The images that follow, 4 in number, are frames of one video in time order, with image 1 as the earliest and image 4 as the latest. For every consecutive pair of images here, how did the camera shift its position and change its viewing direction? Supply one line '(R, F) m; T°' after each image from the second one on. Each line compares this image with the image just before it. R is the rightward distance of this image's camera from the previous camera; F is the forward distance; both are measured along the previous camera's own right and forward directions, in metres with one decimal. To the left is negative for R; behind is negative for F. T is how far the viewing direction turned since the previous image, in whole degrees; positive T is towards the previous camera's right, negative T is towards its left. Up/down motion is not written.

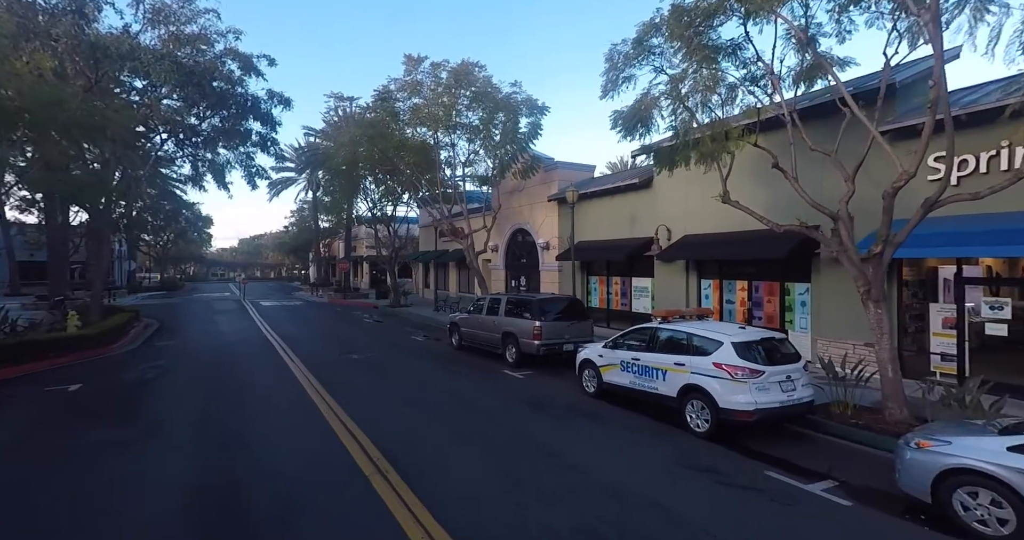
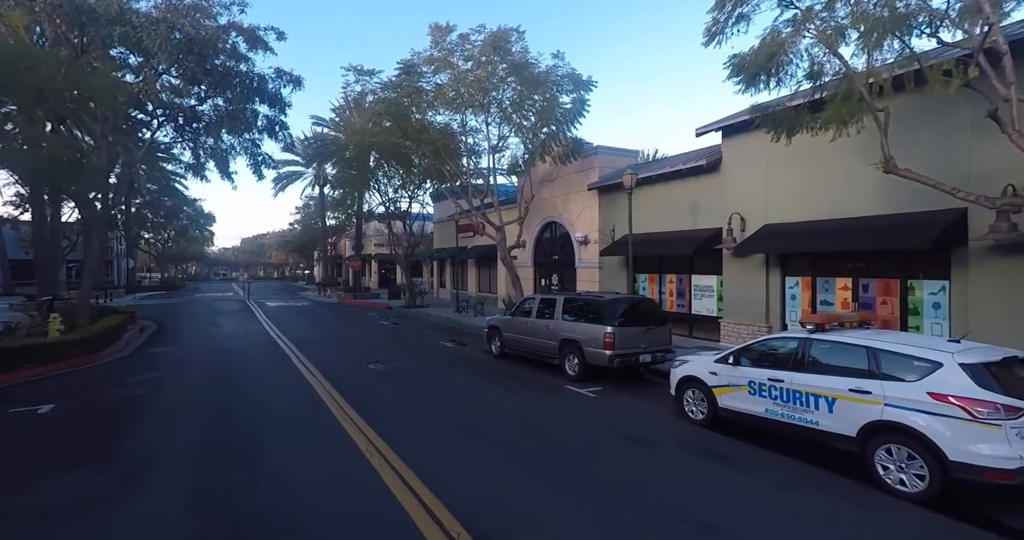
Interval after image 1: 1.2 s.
(-1.2, +2.1) m; 0°
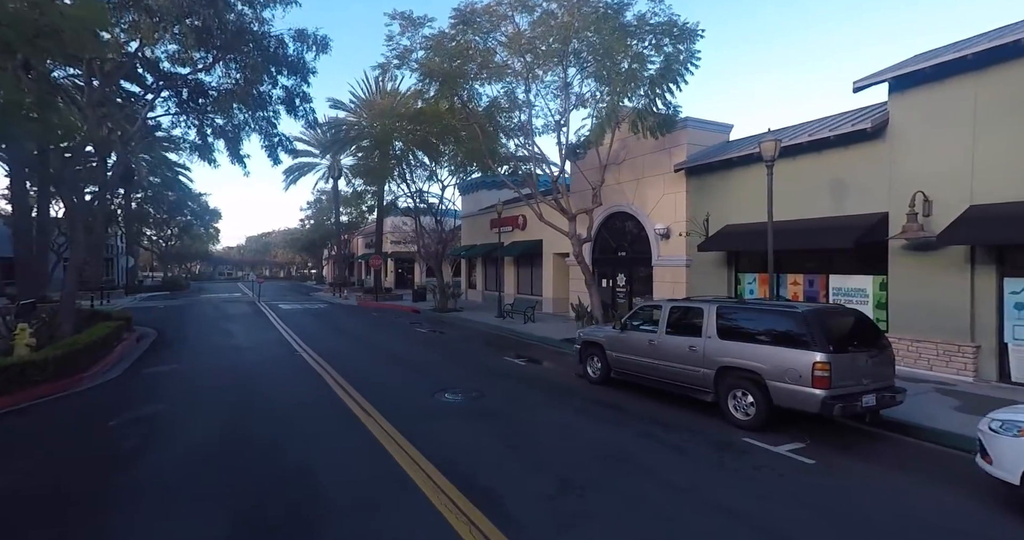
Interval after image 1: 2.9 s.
(-2.0, +3.3) m; 0°
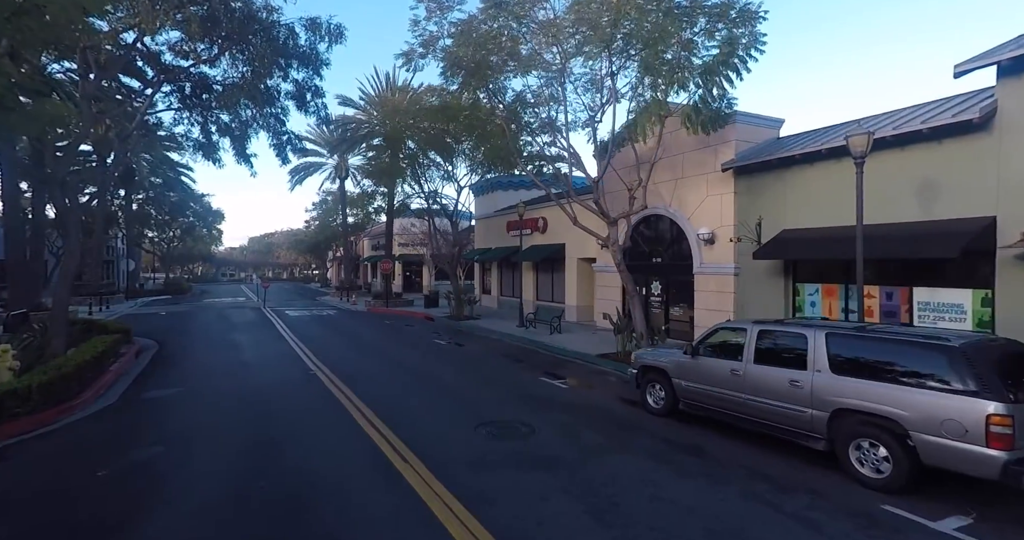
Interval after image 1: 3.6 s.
(-0.9, +1.4) m; 0°
